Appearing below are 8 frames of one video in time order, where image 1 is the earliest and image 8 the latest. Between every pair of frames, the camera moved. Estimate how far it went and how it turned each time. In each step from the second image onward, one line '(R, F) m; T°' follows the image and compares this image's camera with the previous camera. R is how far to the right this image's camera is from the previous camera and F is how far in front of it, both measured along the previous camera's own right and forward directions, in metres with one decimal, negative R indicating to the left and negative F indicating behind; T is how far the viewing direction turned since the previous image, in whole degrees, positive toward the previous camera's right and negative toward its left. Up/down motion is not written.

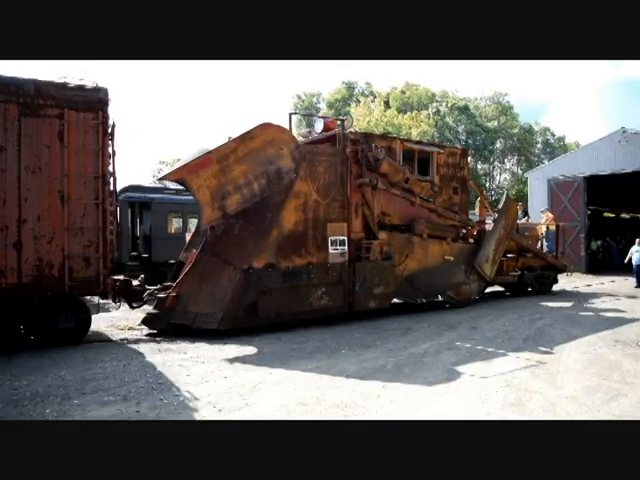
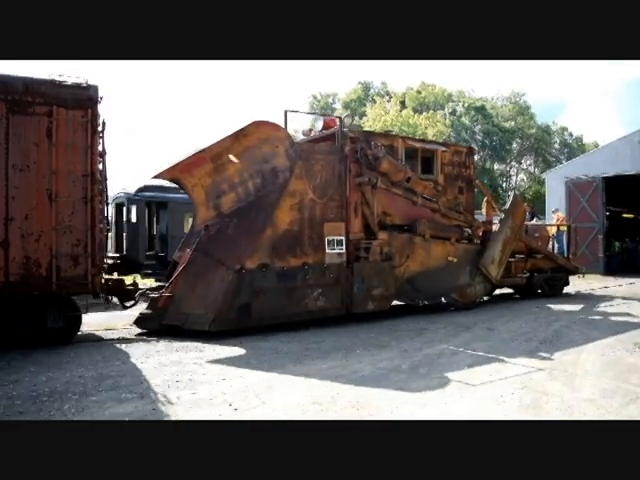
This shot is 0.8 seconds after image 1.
(+0.3, +0.3) m; -1°
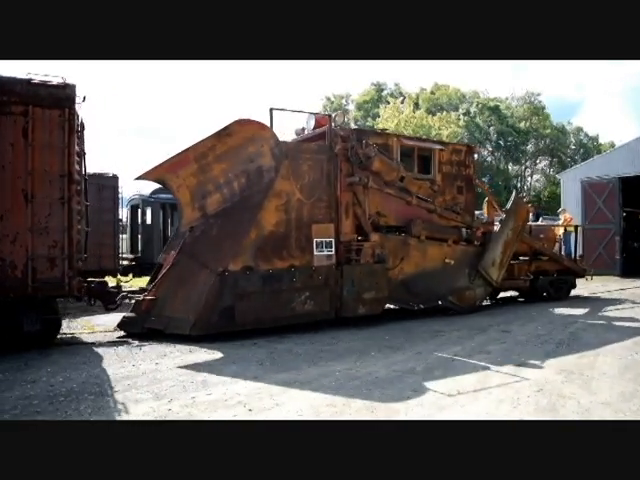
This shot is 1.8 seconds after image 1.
(+0.4, +0.3) m; -1°
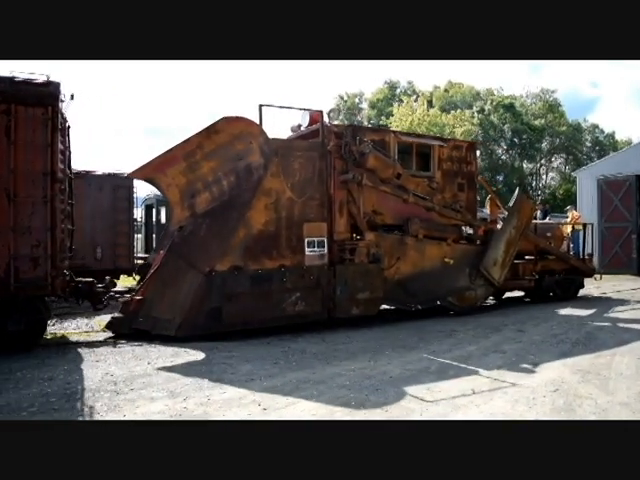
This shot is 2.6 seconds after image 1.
(+0.4, +0.3) m; -1°
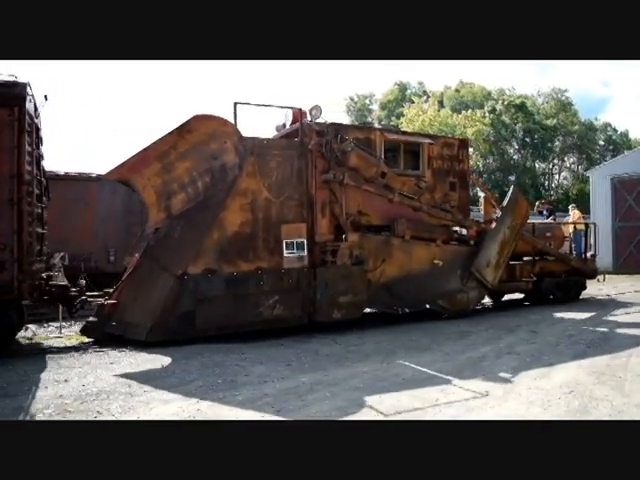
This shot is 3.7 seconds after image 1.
(+0.5, +0.3) m; -1°
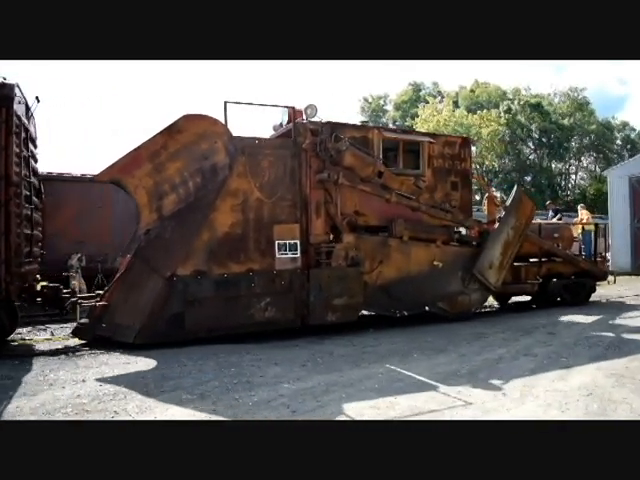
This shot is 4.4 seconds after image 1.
(+0.3, +0.2) m; -1°
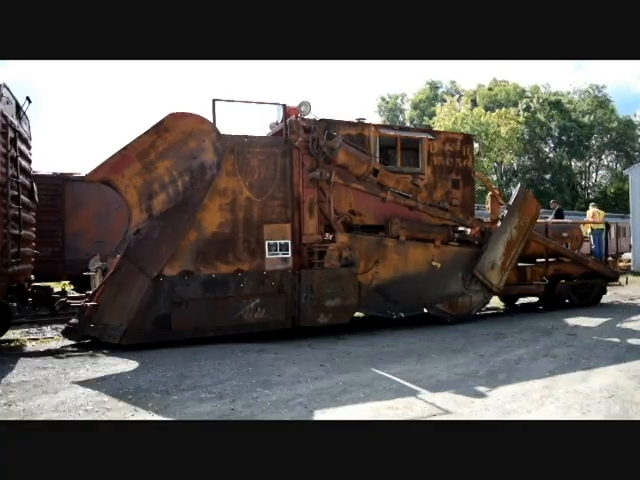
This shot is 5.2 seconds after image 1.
(+0.4, +0.2) m; -2°
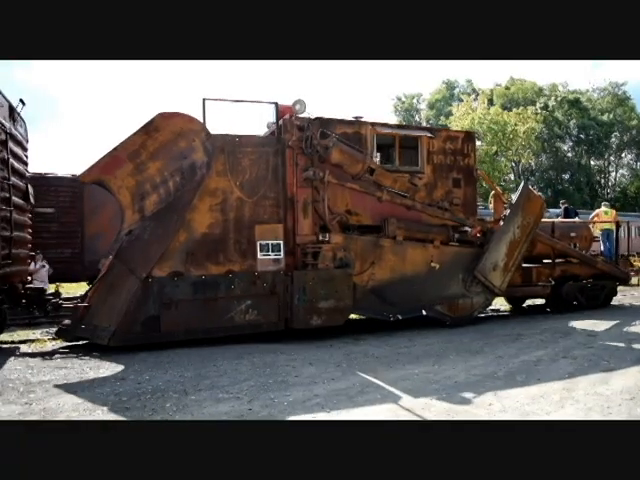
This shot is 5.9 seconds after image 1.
(+0.4, +0.1) m; -2°
